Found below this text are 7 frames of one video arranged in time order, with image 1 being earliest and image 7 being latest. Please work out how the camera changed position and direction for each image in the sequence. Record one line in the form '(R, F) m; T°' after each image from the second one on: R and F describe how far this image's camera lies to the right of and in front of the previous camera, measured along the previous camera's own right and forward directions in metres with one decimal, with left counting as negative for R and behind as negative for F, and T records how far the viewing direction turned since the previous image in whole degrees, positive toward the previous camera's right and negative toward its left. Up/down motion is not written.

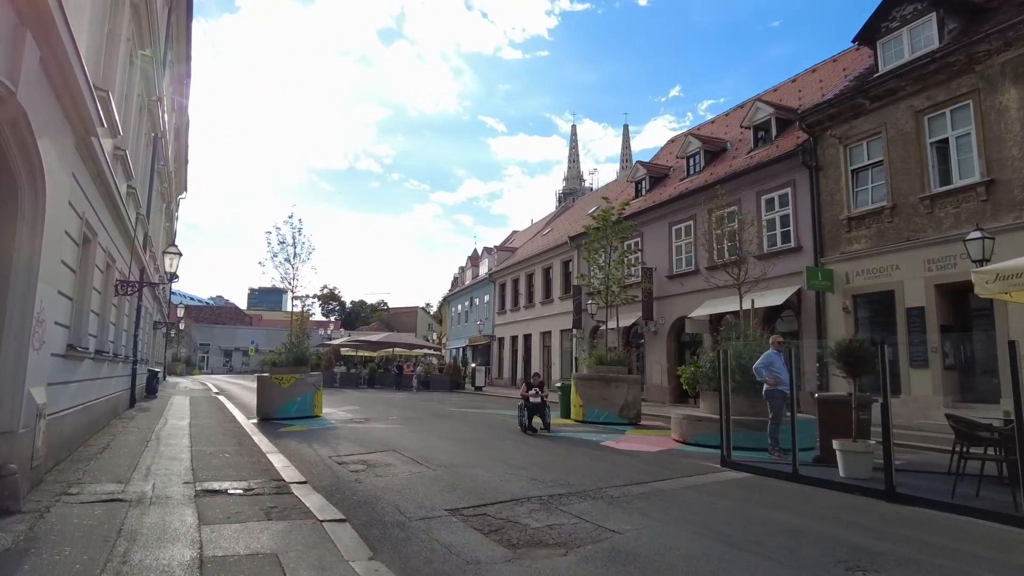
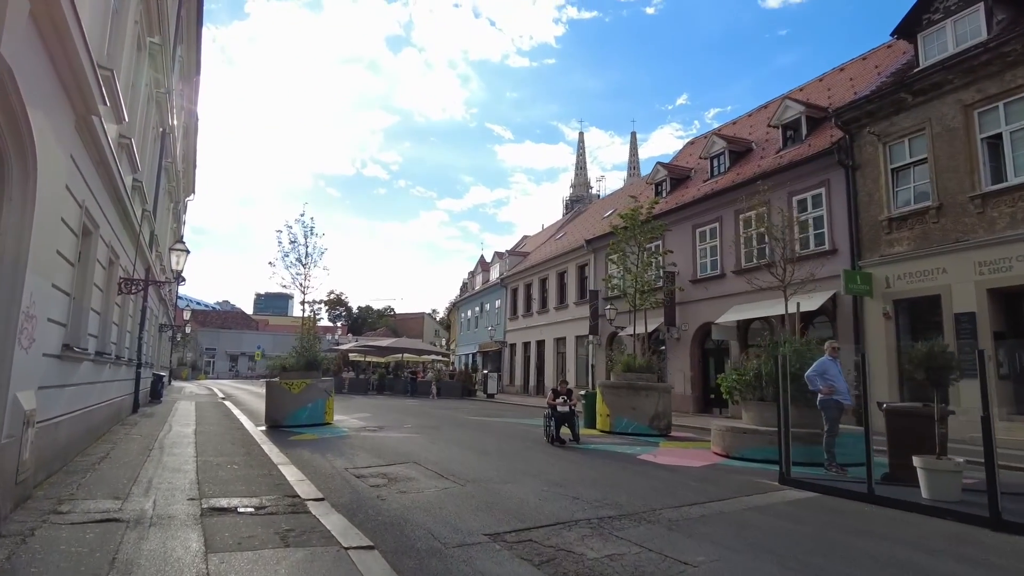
(-0.4, +0.8) m; 0°
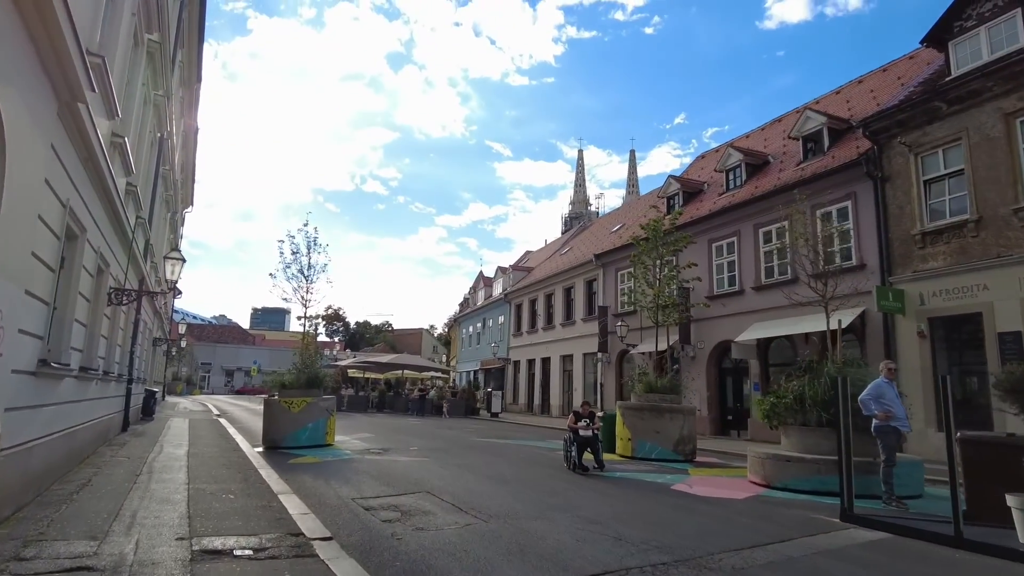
(-0.4, +0.8) m; 0°
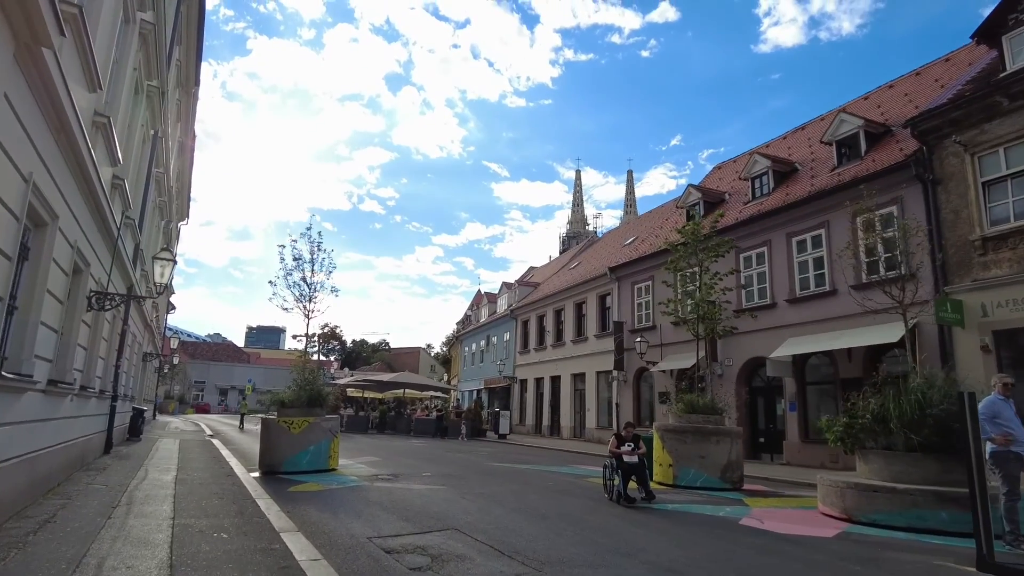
(-0.6, +1.3) m; 0°
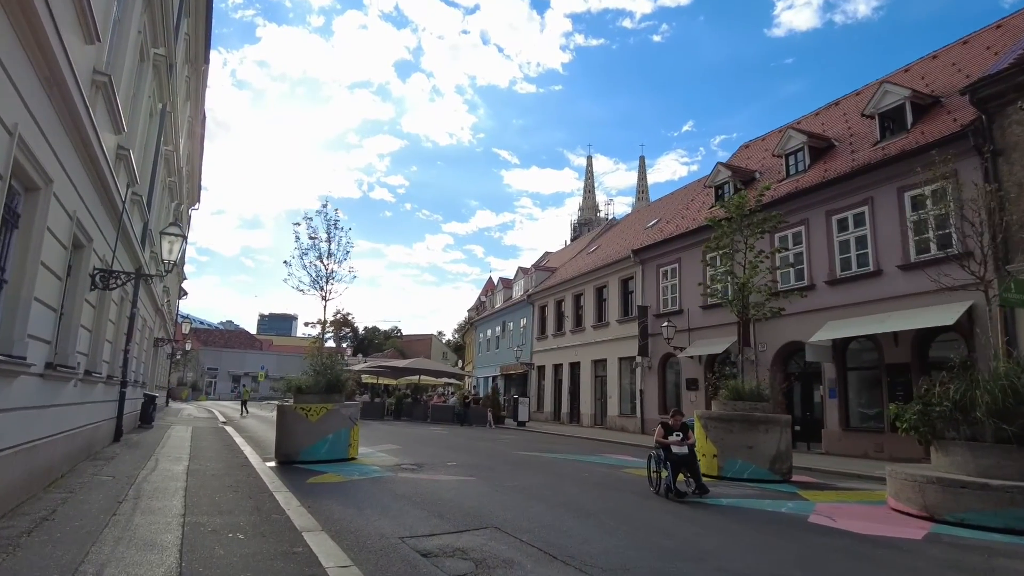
(-0.4, +0.8) m; -1°
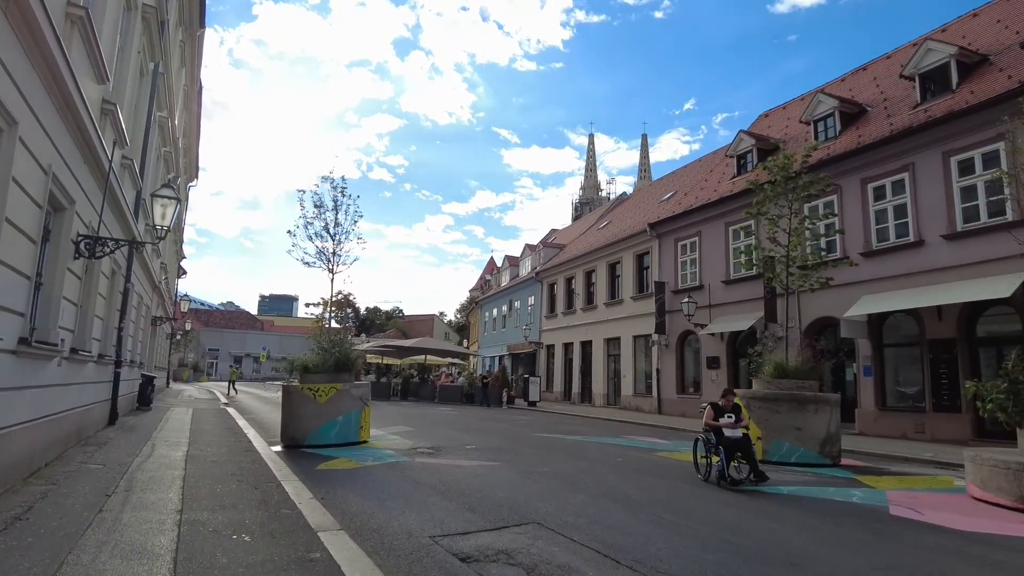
(-0.4, +0.9) m; 0°
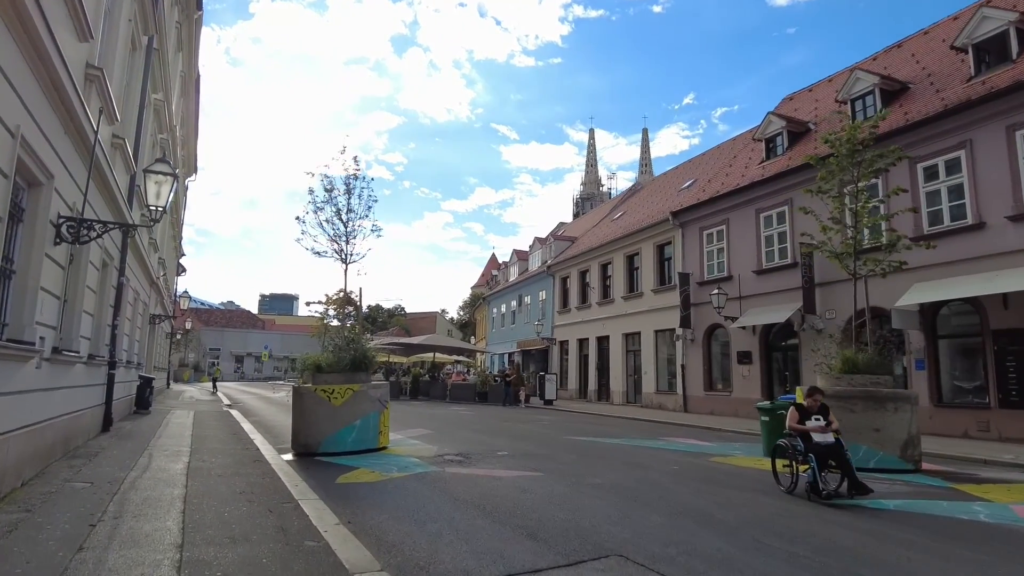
(-0.6, +1.1) m; 0°
